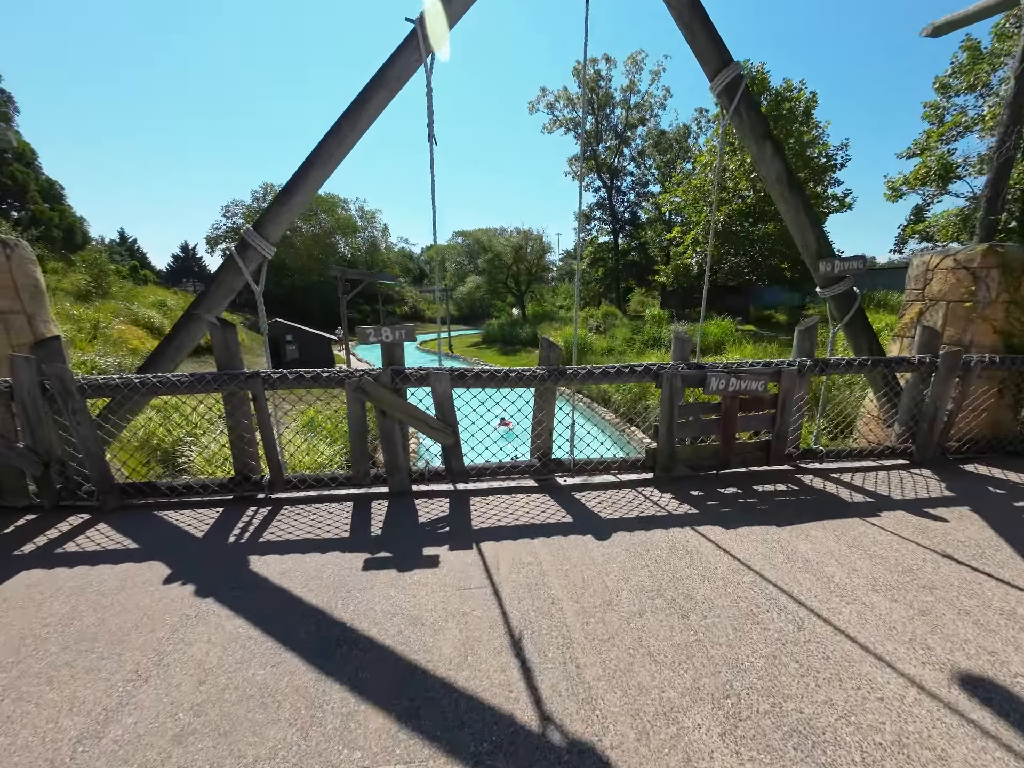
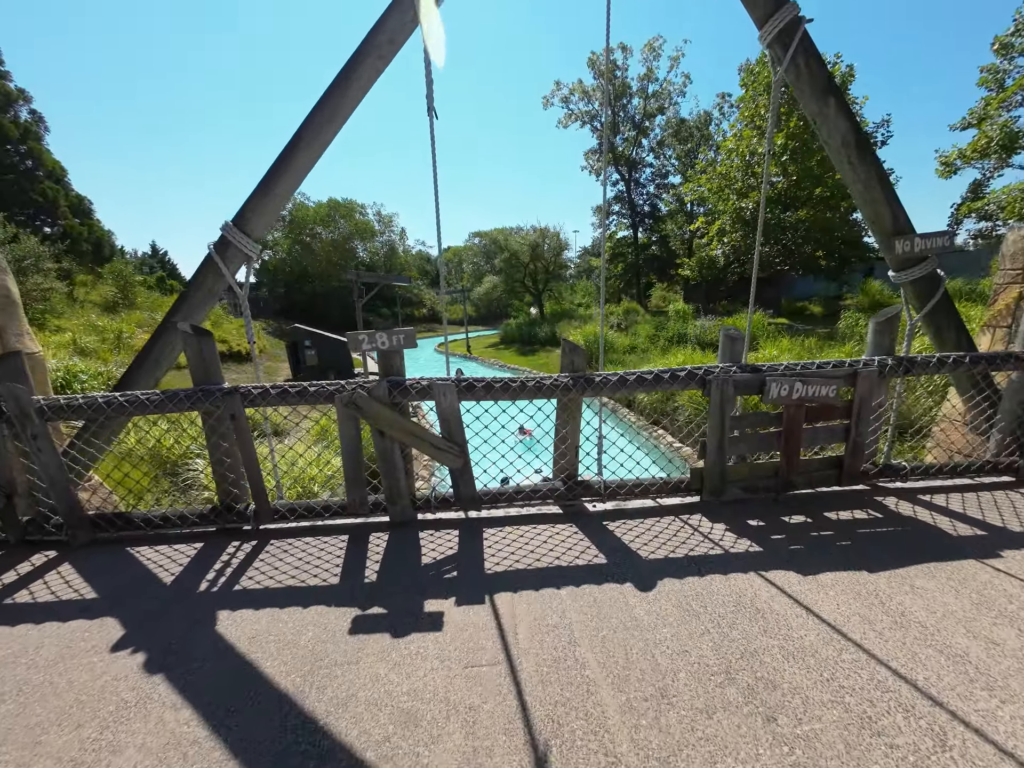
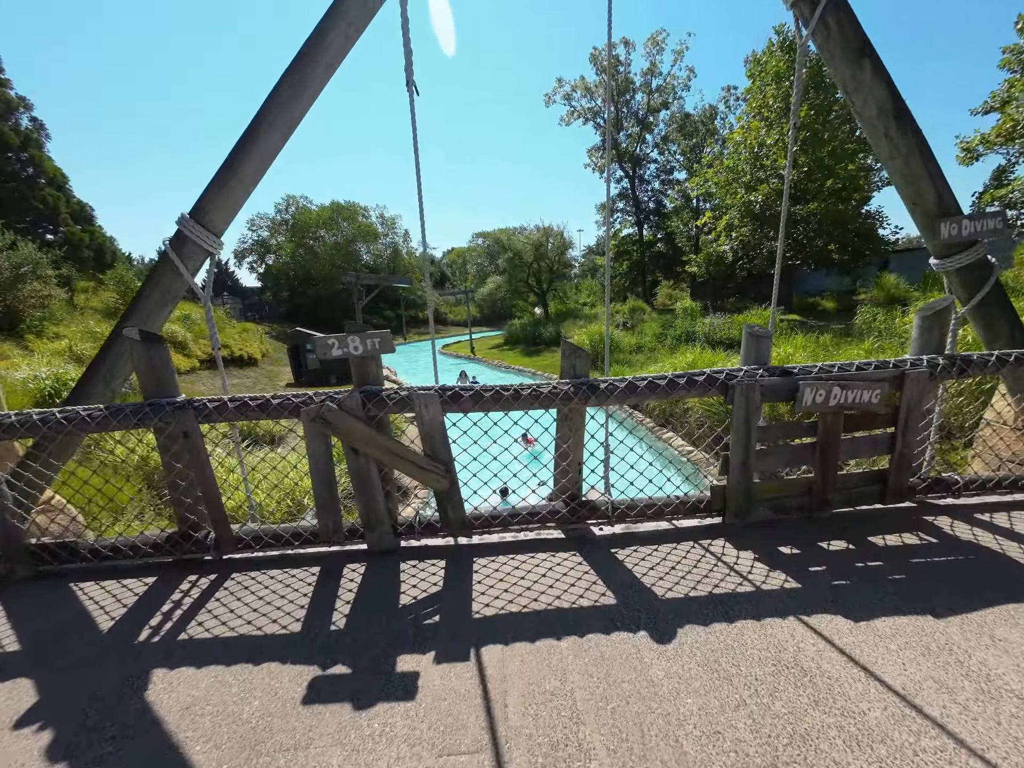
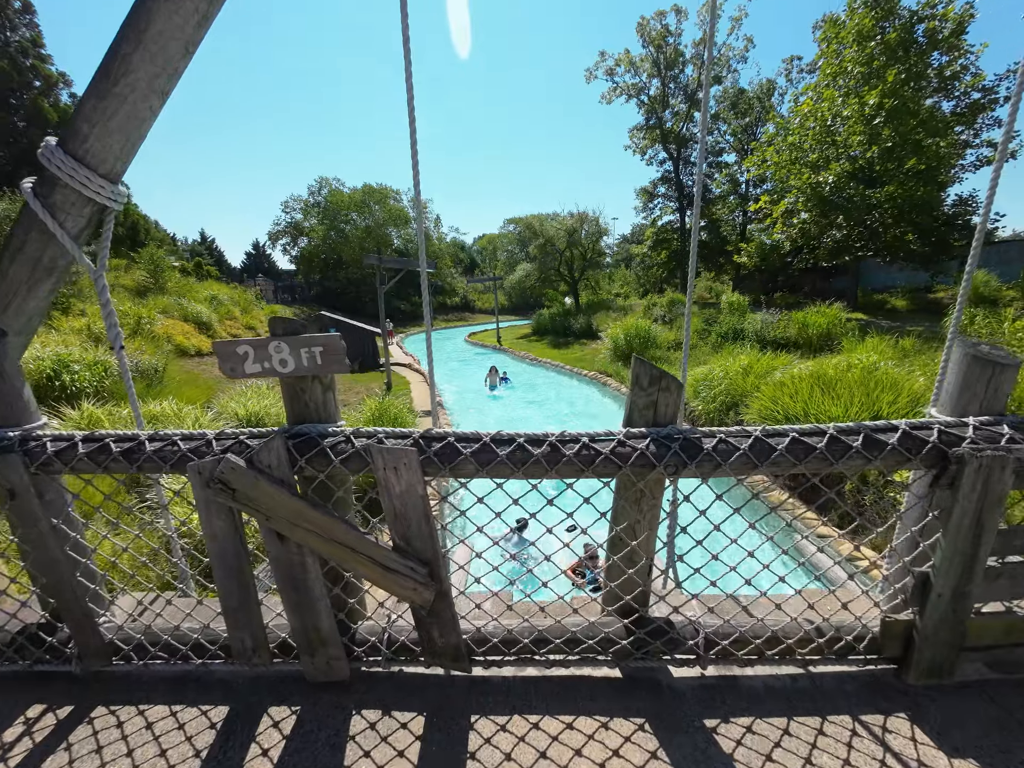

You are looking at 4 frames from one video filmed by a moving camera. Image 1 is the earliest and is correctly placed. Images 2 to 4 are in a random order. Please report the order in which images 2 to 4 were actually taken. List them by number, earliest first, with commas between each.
2, 3, 4
